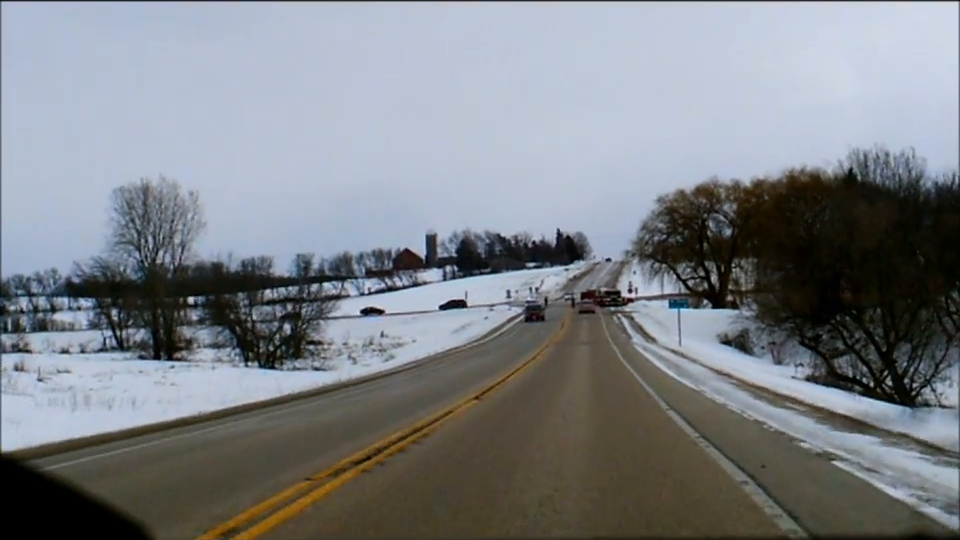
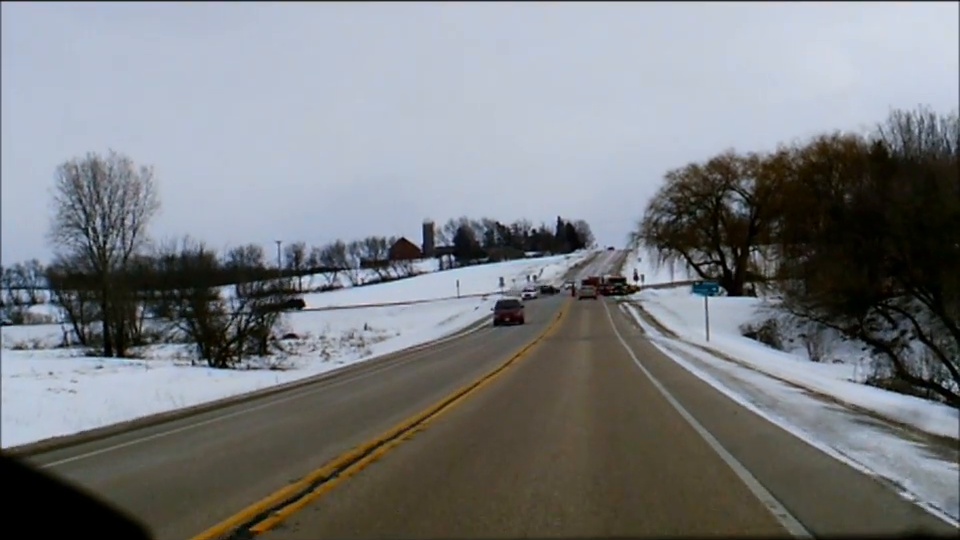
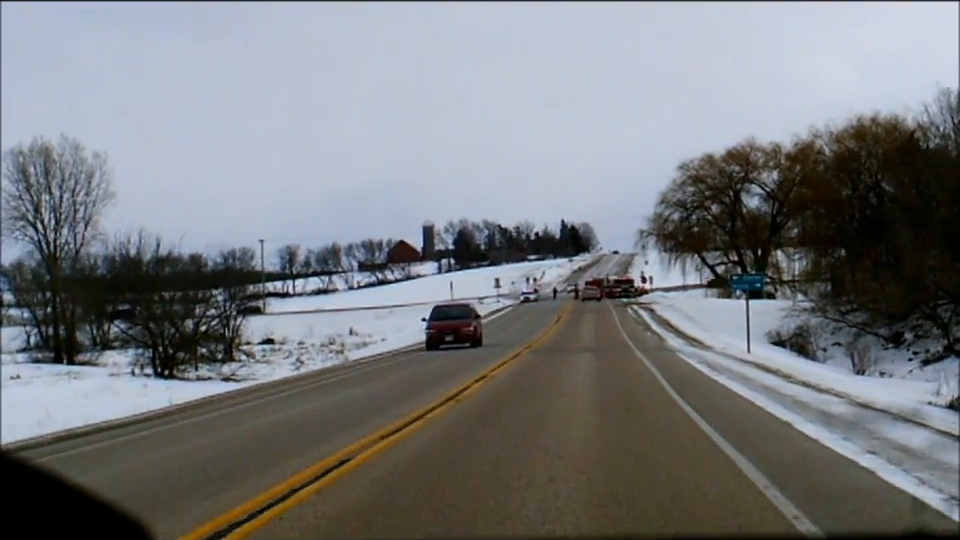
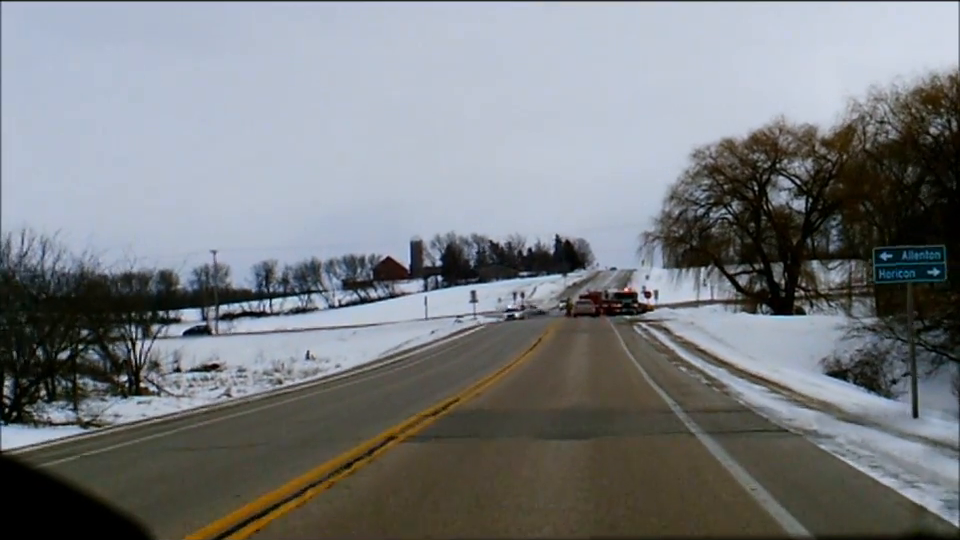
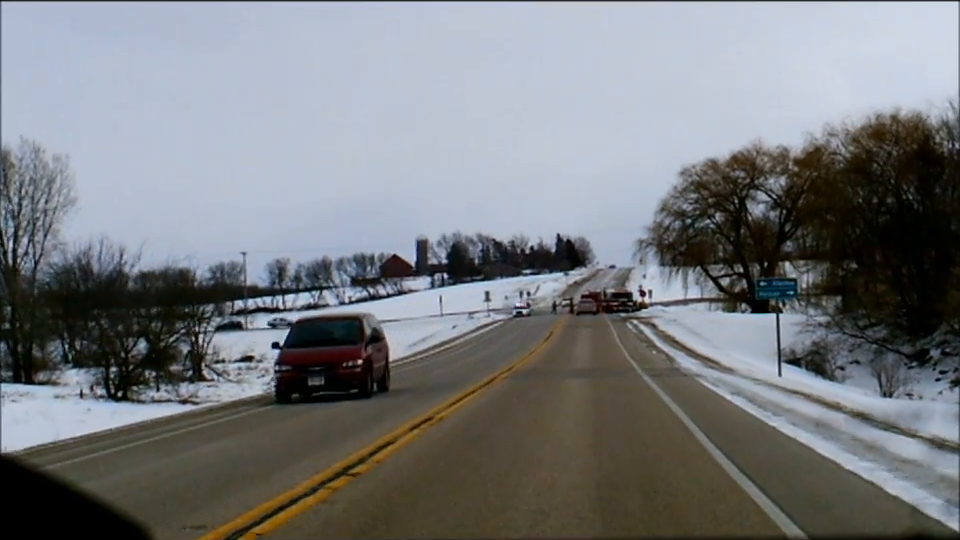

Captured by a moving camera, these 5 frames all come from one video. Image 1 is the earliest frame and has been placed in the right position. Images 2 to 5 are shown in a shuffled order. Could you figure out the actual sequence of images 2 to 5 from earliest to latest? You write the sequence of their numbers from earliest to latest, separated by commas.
2, 3, 5, 4
